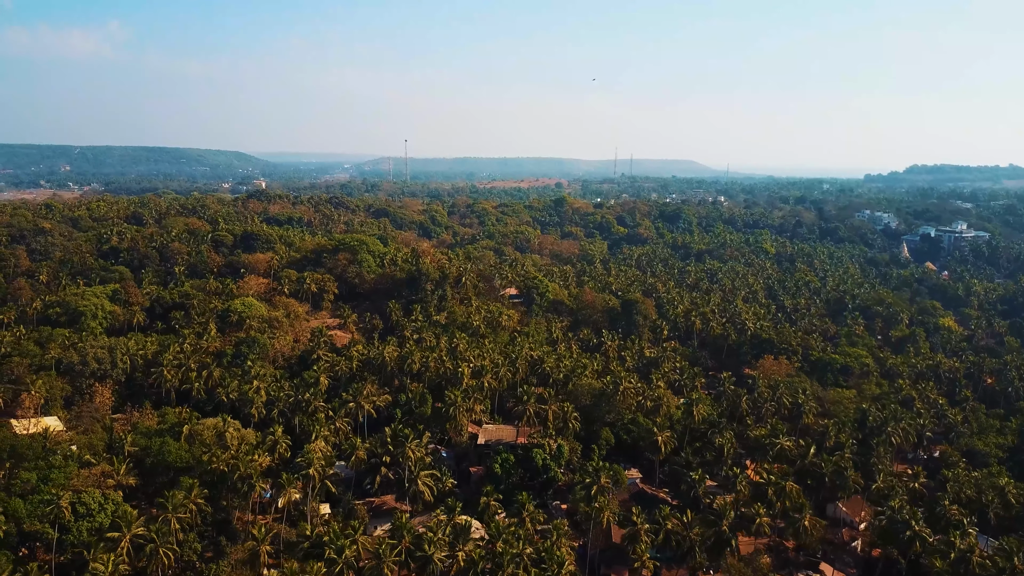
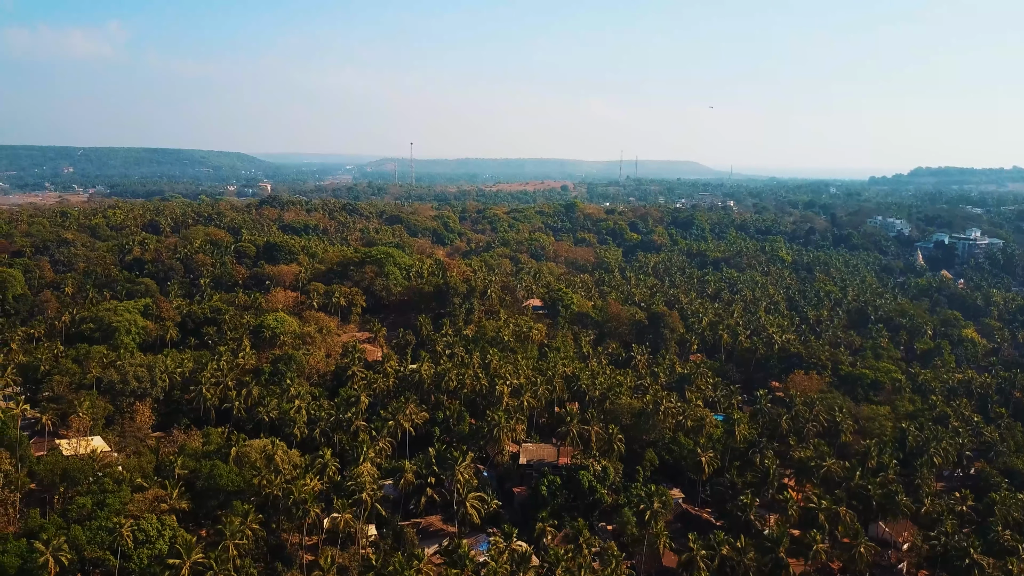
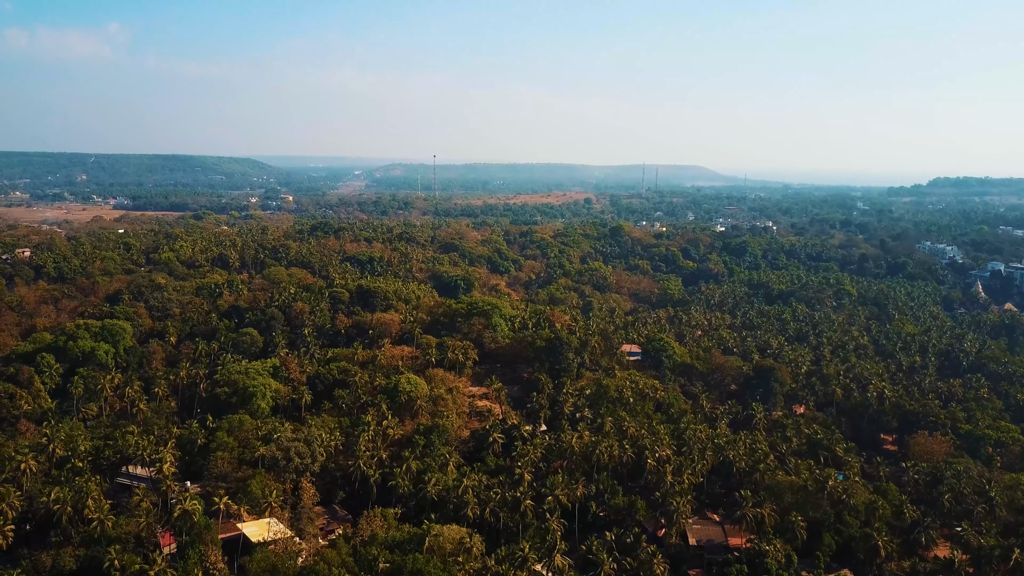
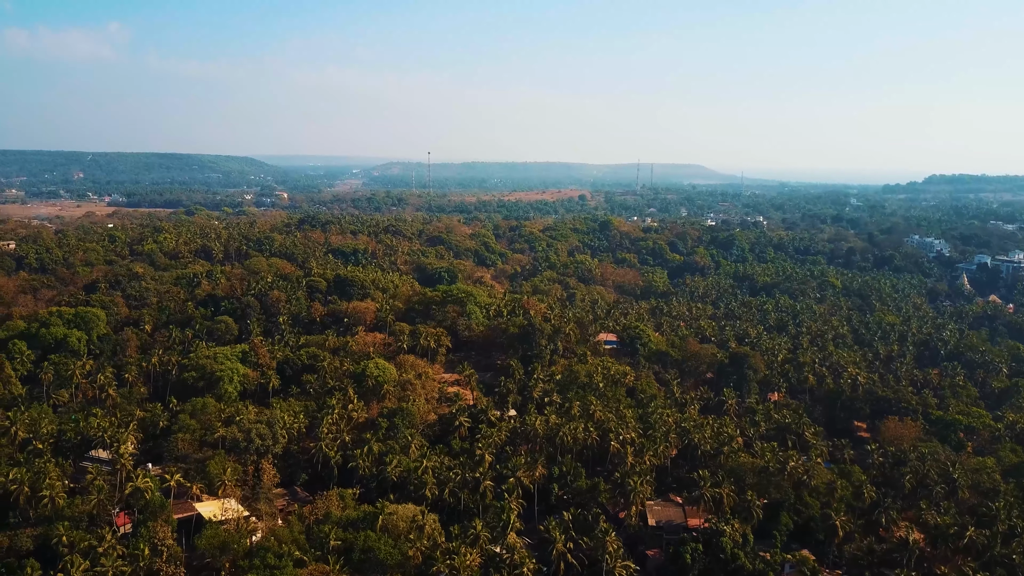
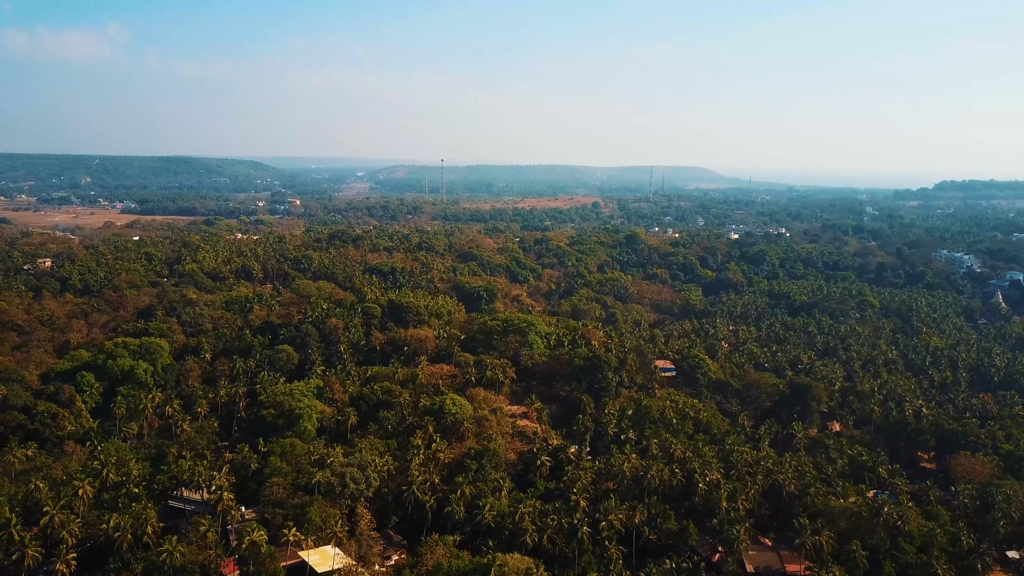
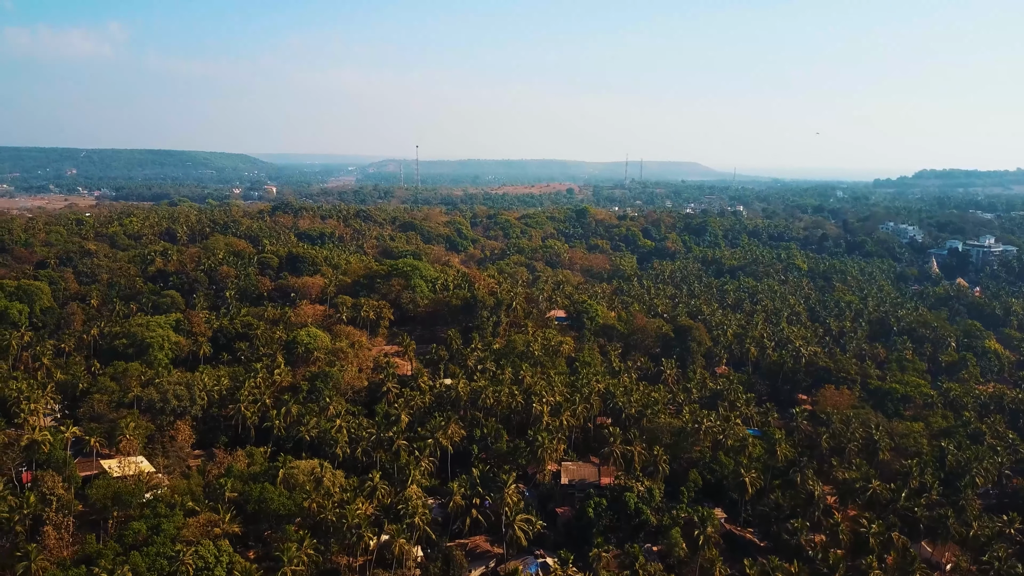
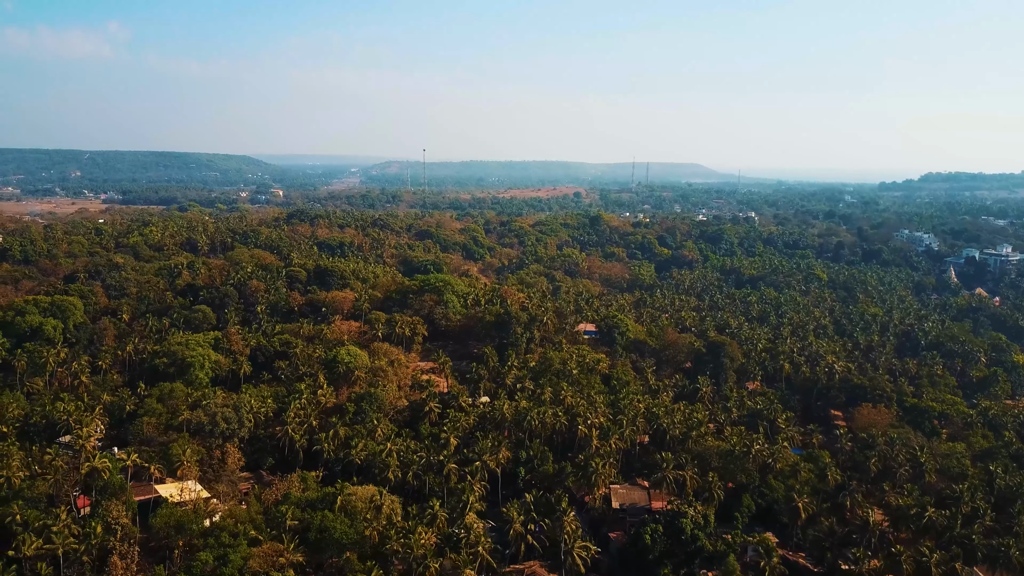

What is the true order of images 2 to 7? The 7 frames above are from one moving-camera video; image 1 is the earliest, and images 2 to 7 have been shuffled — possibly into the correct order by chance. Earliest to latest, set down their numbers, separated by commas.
2, 6, 7, 4, 3, 5
